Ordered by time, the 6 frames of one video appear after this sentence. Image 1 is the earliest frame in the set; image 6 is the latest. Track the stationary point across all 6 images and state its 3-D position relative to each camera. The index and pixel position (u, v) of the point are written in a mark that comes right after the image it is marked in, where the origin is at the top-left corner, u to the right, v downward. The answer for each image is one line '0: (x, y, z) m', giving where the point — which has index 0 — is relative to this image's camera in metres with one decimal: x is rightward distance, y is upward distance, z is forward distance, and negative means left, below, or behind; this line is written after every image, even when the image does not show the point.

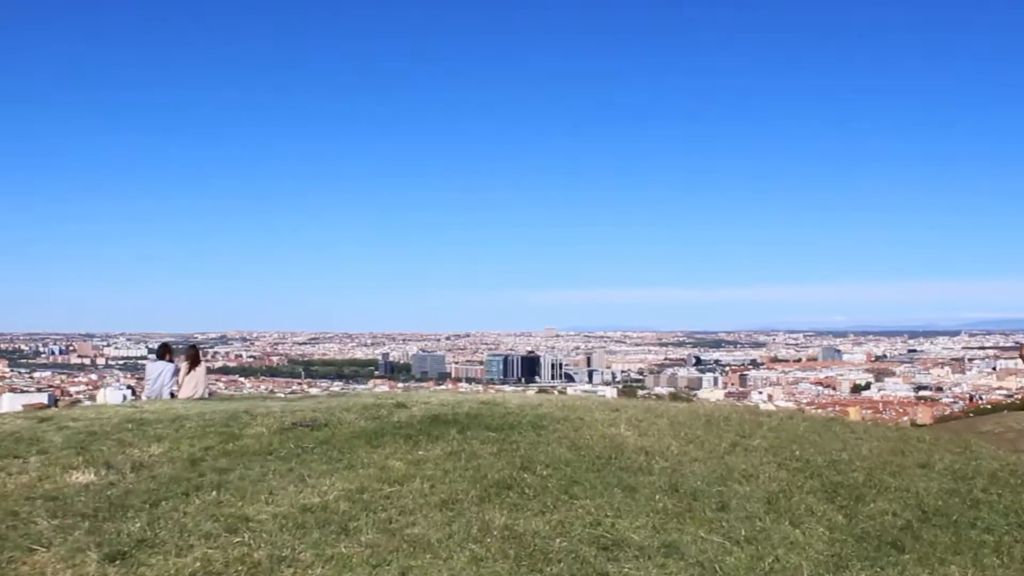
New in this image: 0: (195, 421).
0: (-3.6, -1.5, +10.6) m
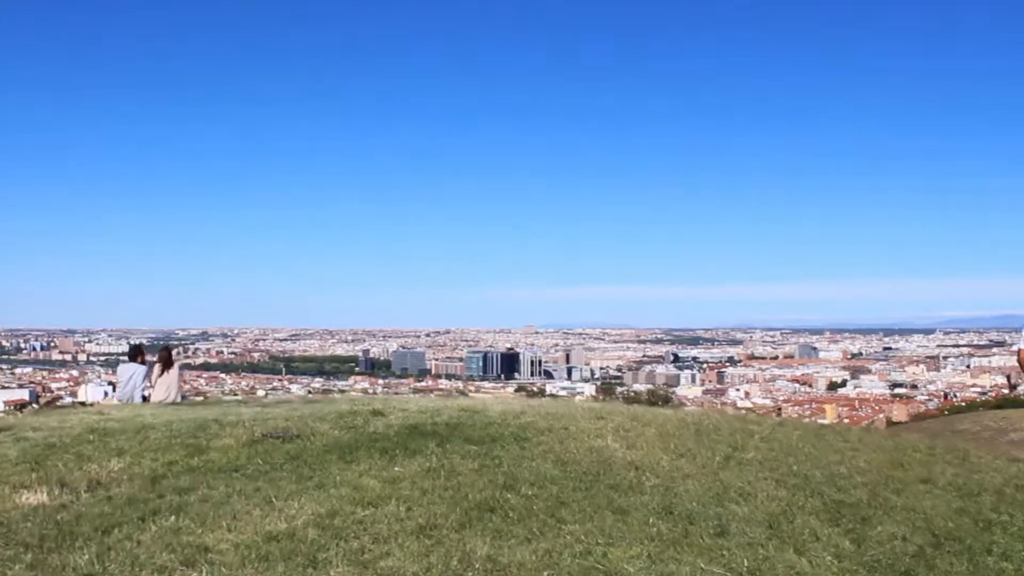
0: (-3.8, -1.5, +10.0) m
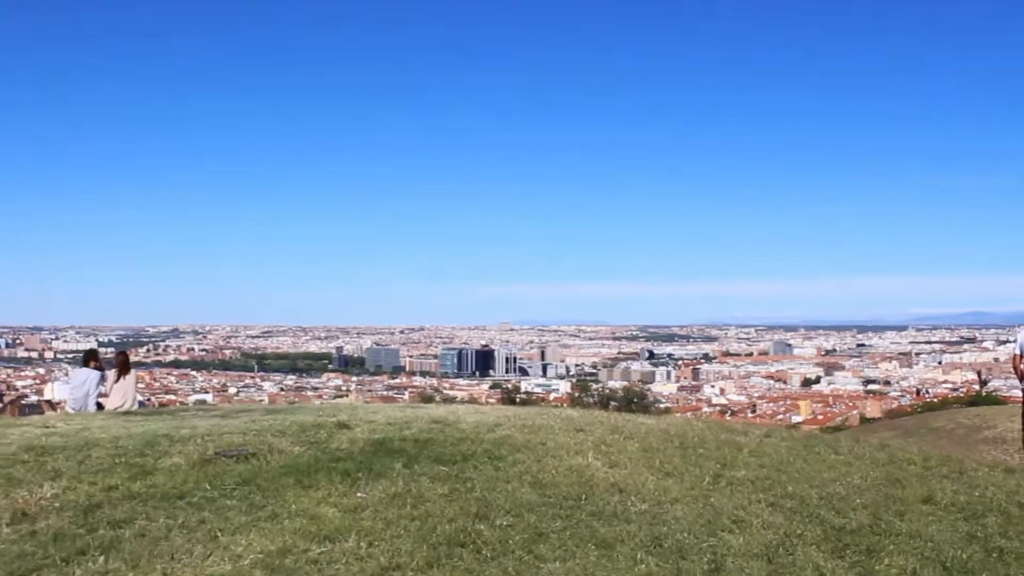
0: (-4.0, -1.6, +9.3) m
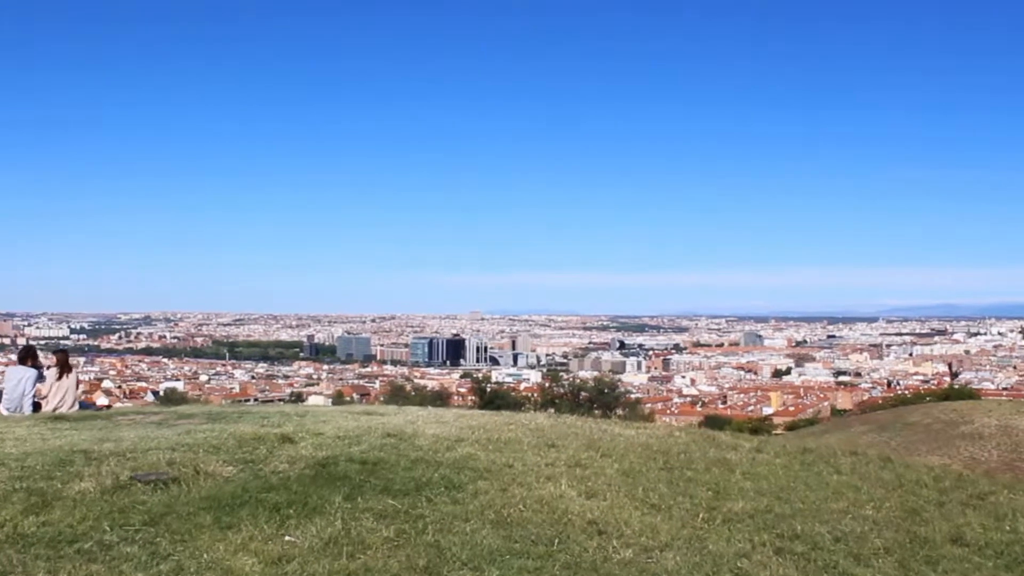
0: (-4.4, -1.6, +8.0) m
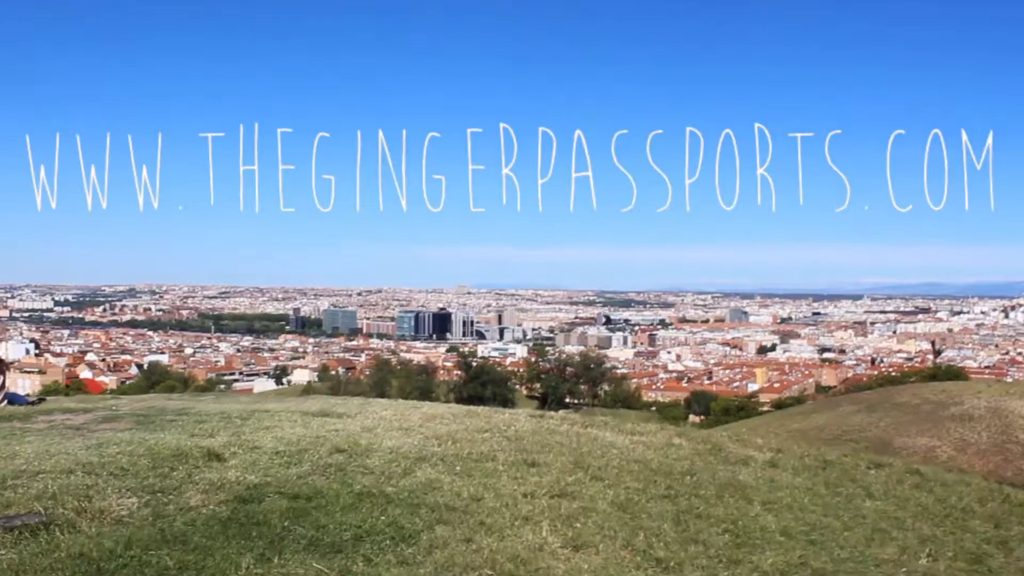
0: (-4.6, -1.5, +6.4) m
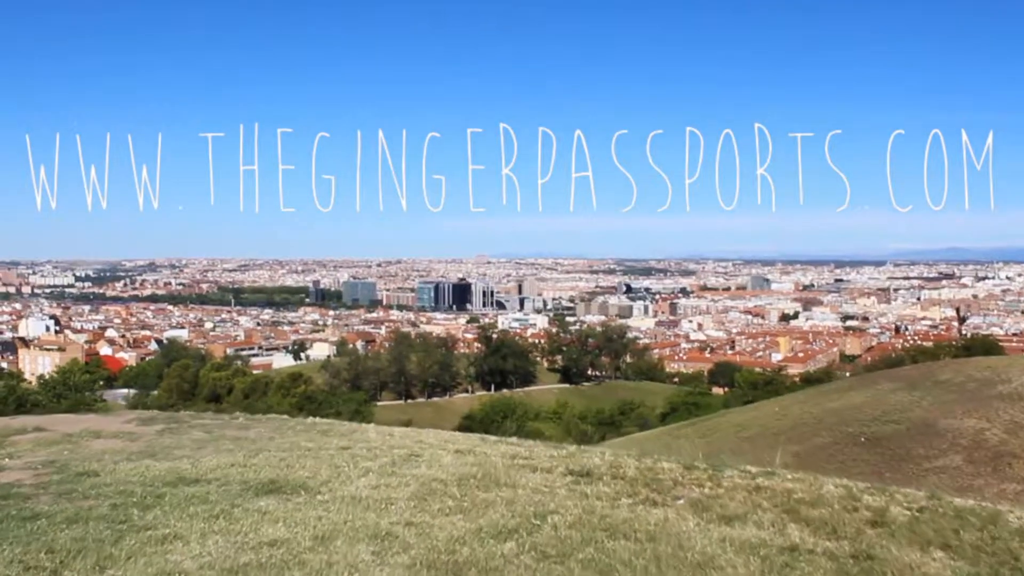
0: (-4.4, -1.8, +2.9) m
